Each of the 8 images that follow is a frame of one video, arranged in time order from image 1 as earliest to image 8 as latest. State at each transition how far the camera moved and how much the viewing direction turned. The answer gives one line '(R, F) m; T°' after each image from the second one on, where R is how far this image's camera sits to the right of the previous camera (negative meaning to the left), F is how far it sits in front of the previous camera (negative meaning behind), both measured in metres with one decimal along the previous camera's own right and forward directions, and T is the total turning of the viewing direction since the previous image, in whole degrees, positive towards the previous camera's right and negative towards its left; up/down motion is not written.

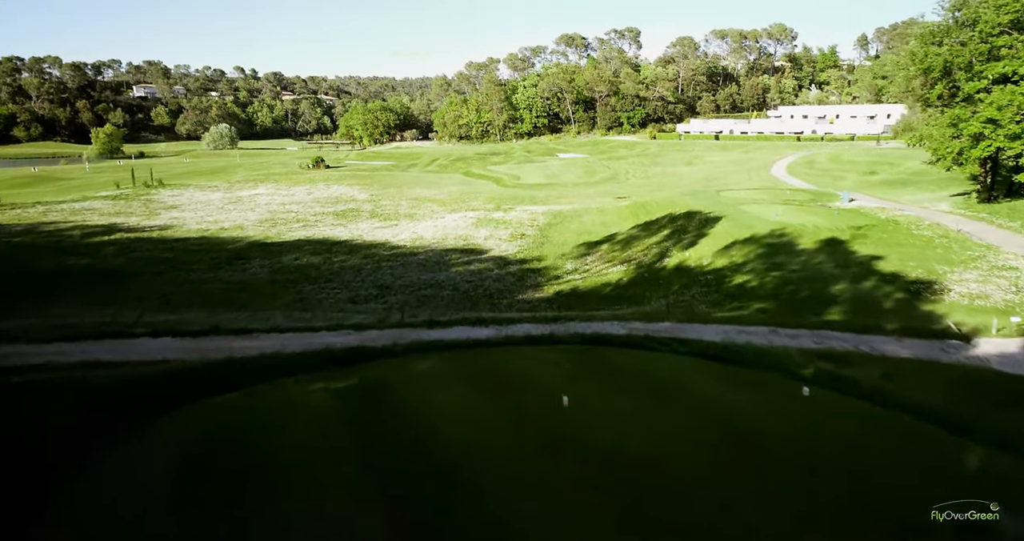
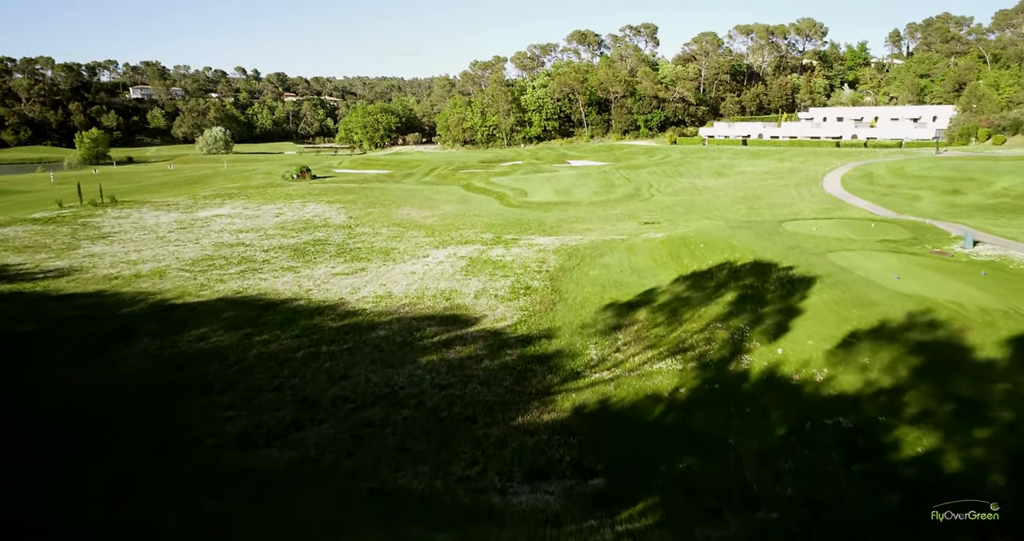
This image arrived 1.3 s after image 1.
(+0.3, +6.8) m; -1°
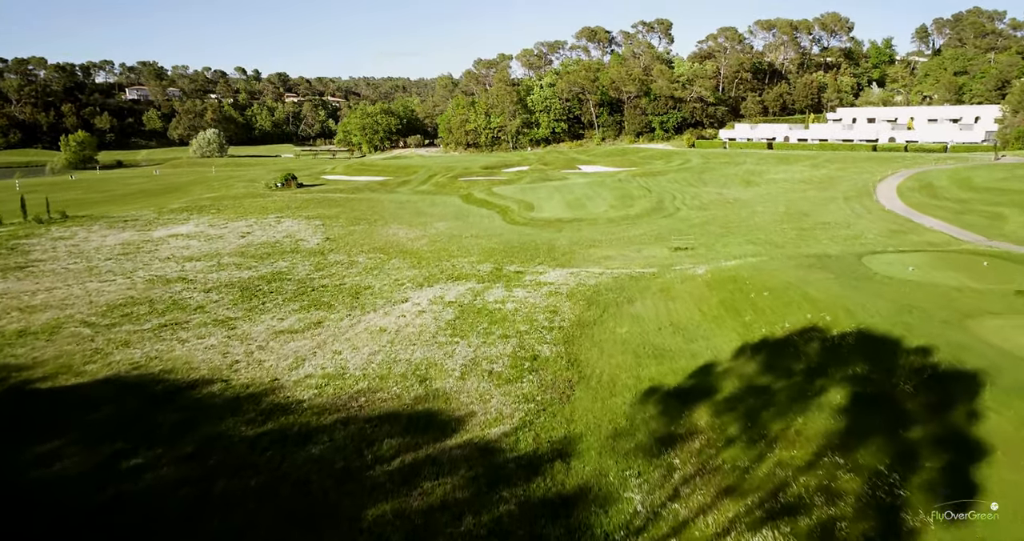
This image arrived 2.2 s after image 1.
(+0.1, +5.4) m; -1°
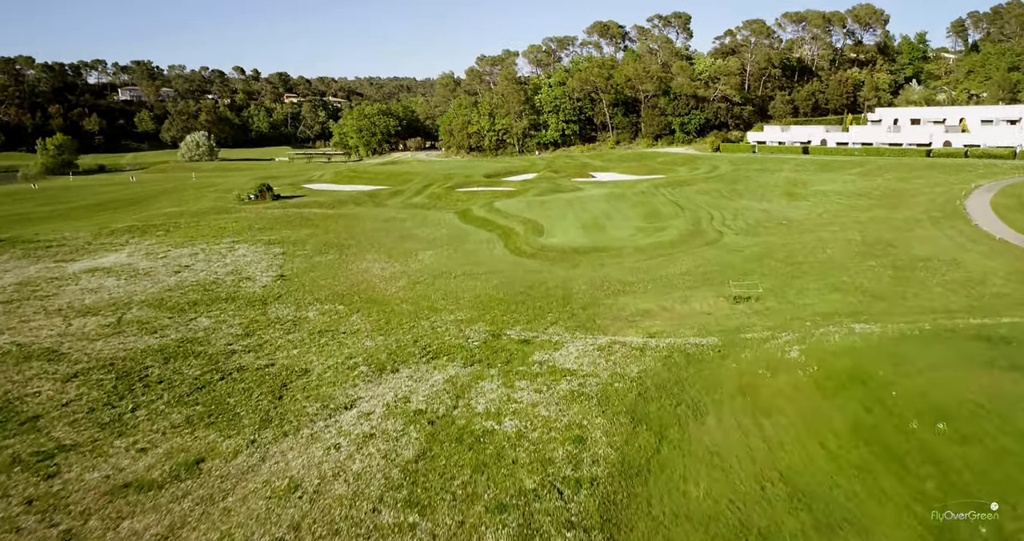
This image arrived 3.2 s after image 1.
(+0.1, +6.7) m; -1°
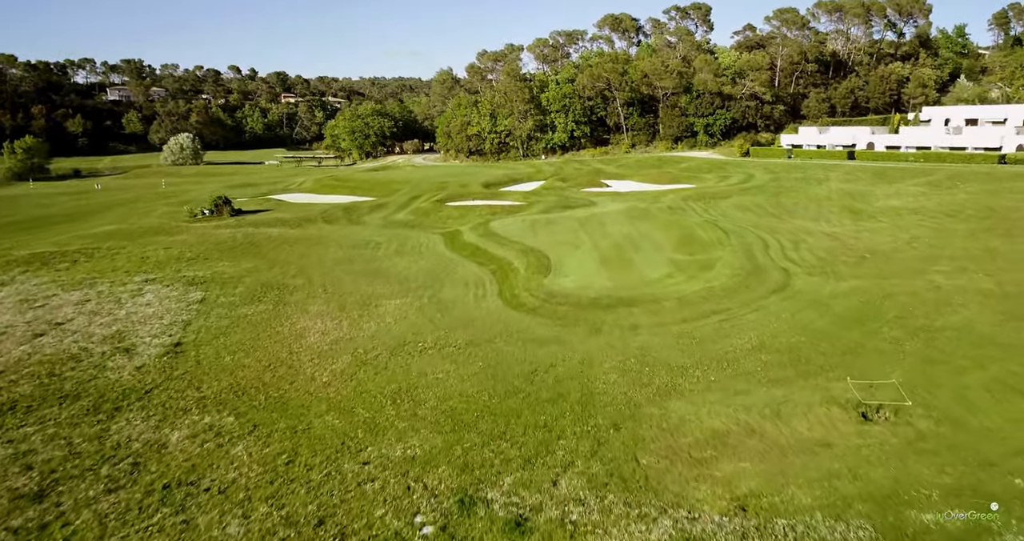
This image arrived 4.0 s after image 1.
(+0.3, +7.4) m; -1°
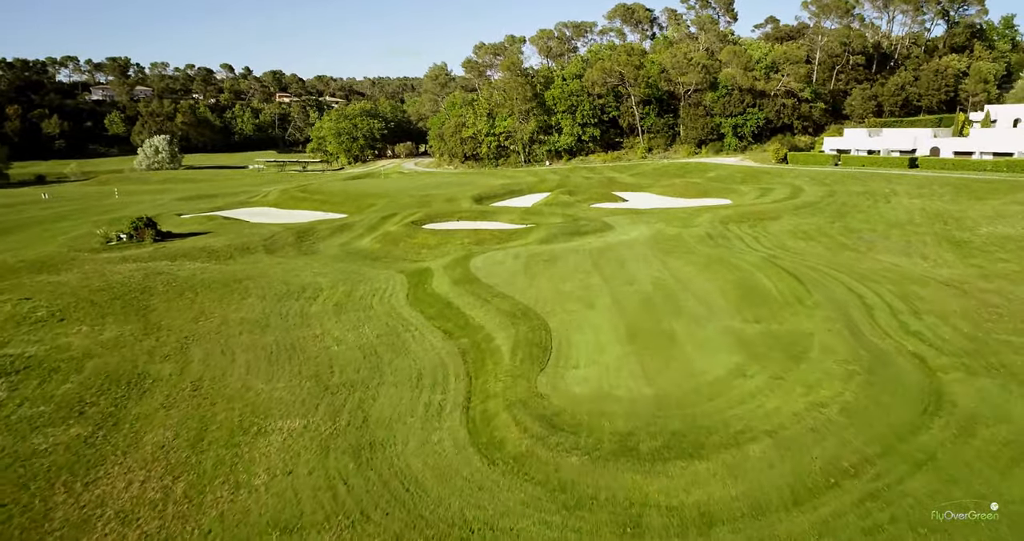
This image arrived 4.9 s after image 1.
(+0.6, +8.2) m; -1°
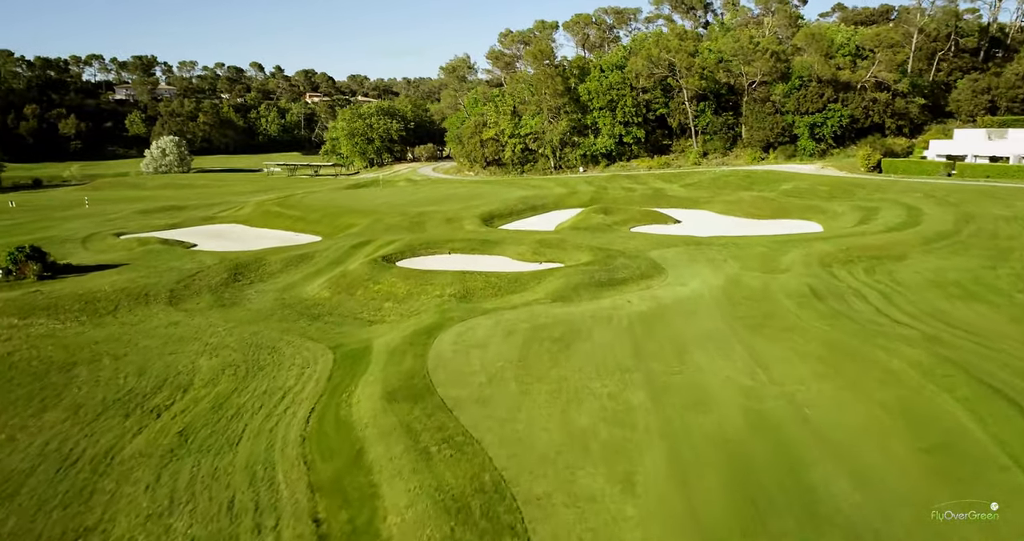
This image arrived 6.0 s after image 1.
(+1.0, +9.2) m; -3°
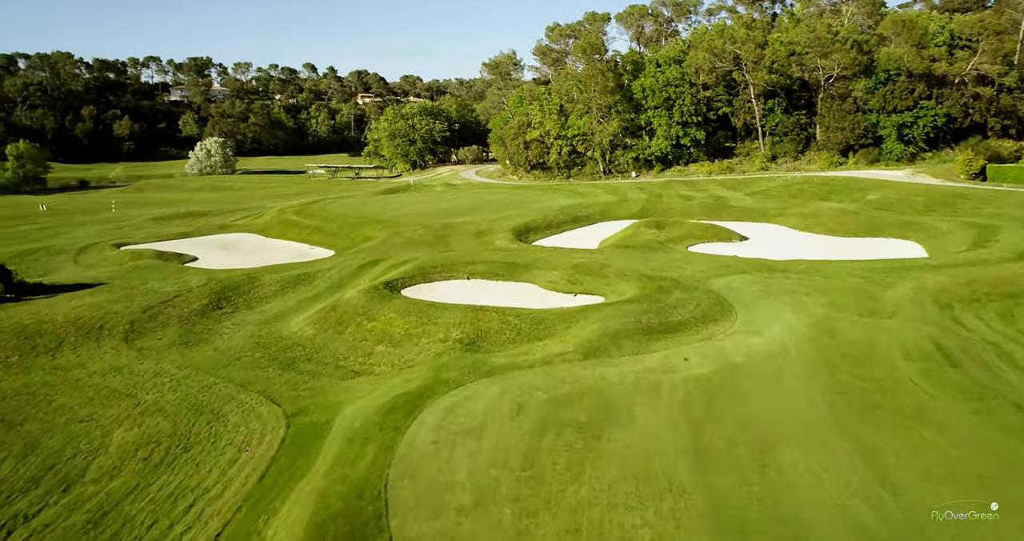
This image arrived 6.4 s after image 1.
(+0.6, +4.2) m; -4°
